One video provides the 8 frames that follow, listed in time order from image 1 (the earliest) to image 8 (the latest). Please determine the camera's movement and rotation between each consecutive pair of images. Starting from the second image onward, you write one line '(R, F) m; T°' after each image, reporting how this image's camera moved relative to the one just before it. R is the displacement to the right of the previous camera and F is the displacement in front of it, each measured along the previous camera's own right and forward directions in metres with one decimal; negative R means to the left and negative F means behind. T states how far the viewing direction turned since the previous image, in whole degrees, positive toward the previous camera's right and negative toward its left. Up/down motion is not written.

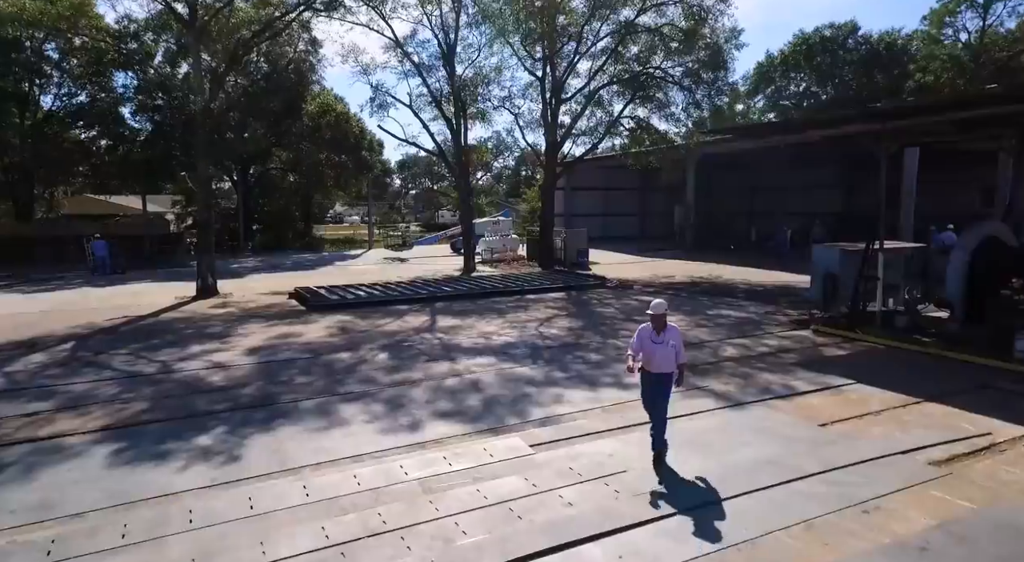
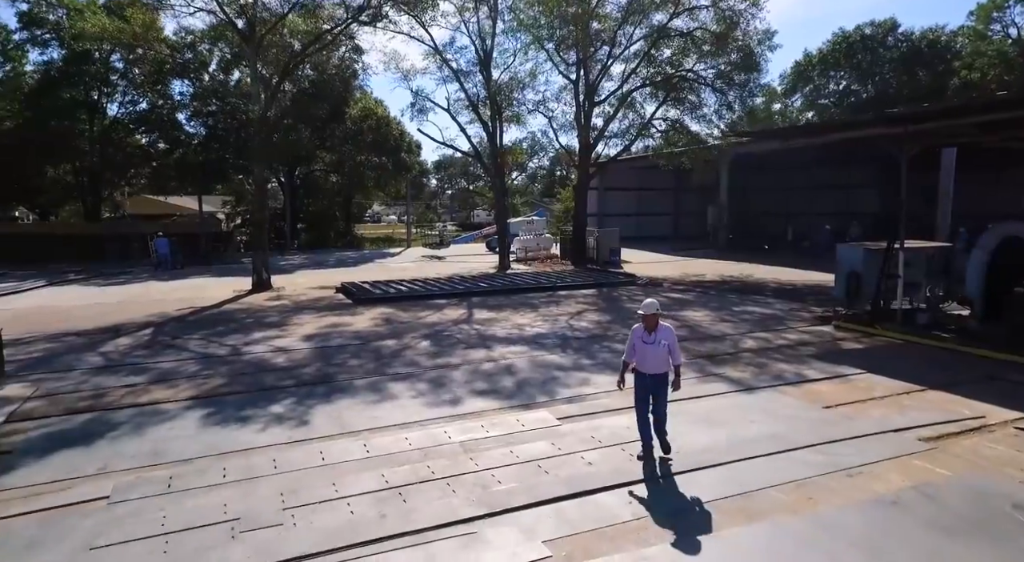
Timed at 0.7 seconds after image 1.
(0.0, -0.8) m; -3°
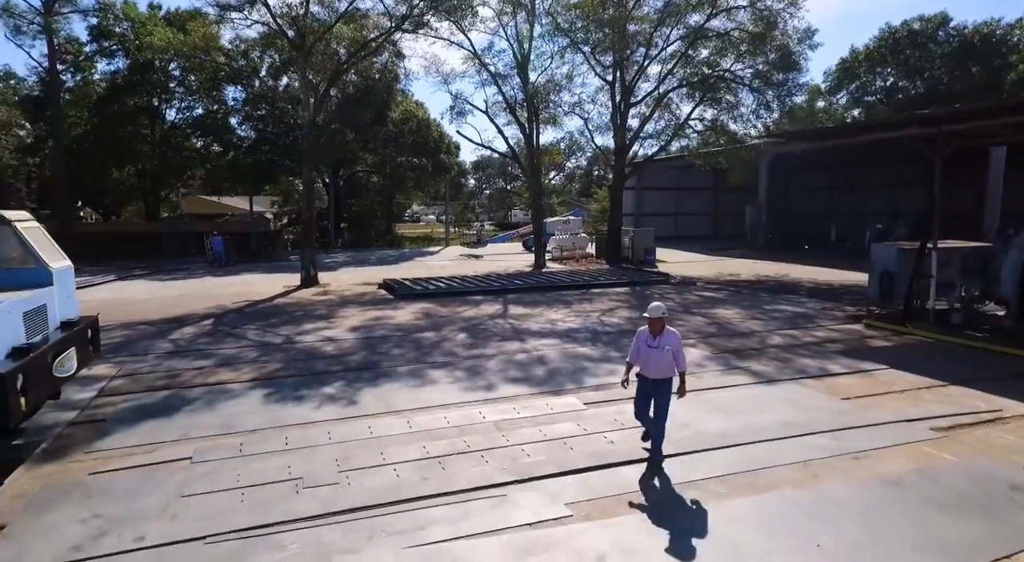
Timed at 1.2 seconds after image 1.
(+0.1, -0.5) m; -4°
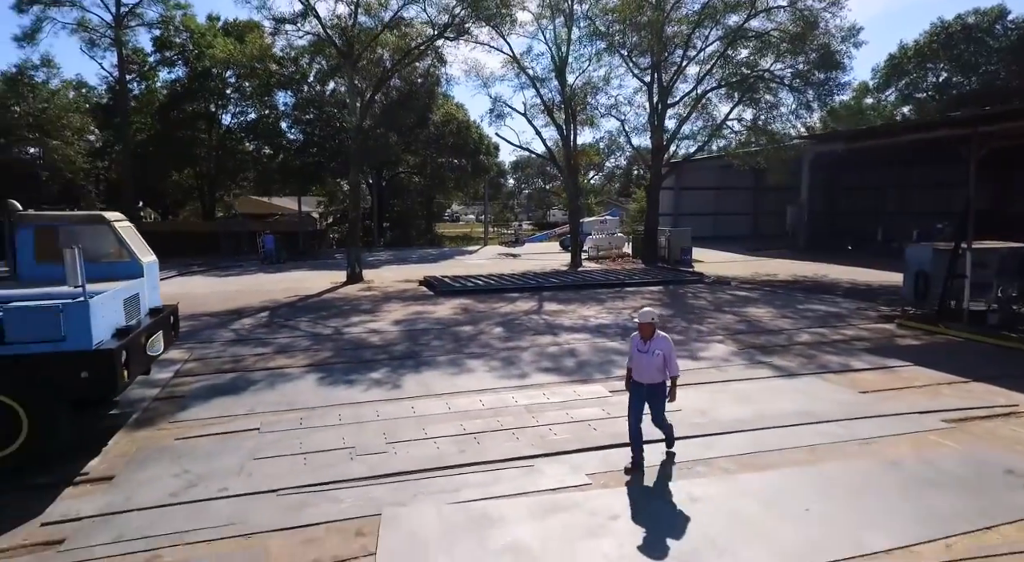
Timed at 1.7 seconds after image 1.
(+0.1, -0.6) m; -4°
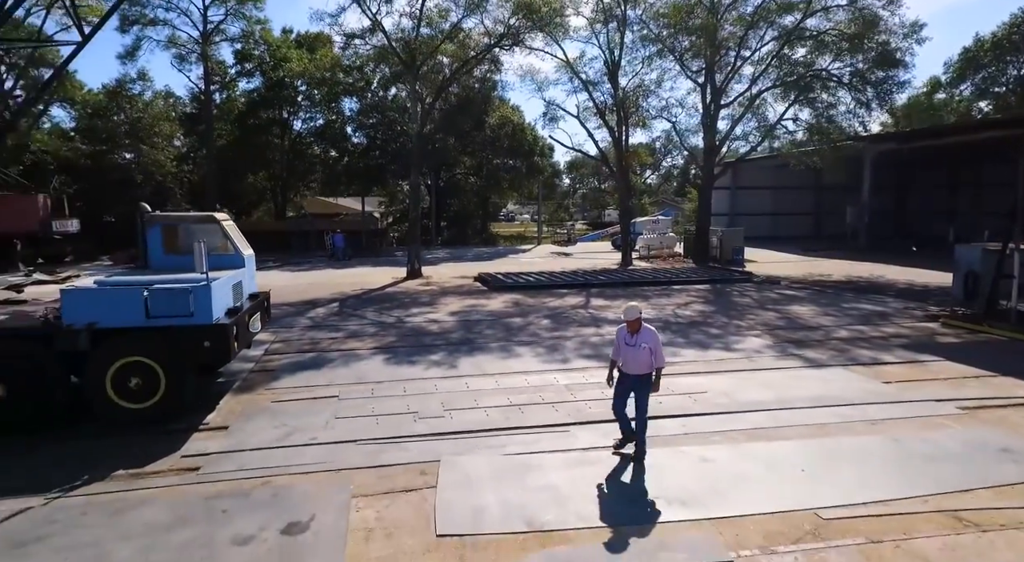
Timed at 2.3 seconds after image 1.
(+0.2, -0.9) m; -5°
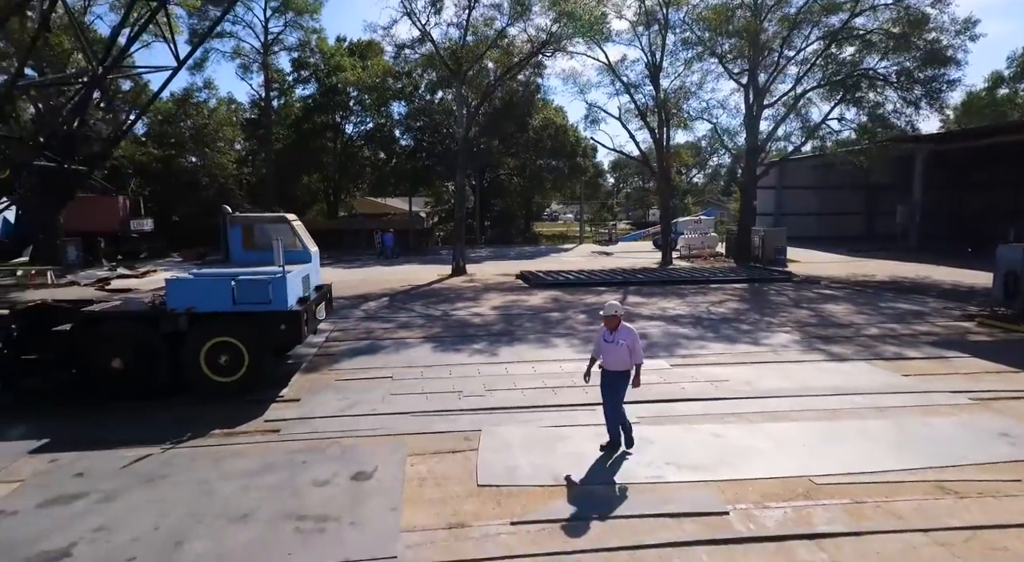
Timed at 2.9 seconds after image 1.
(+0.1, -0.8) m; -4°
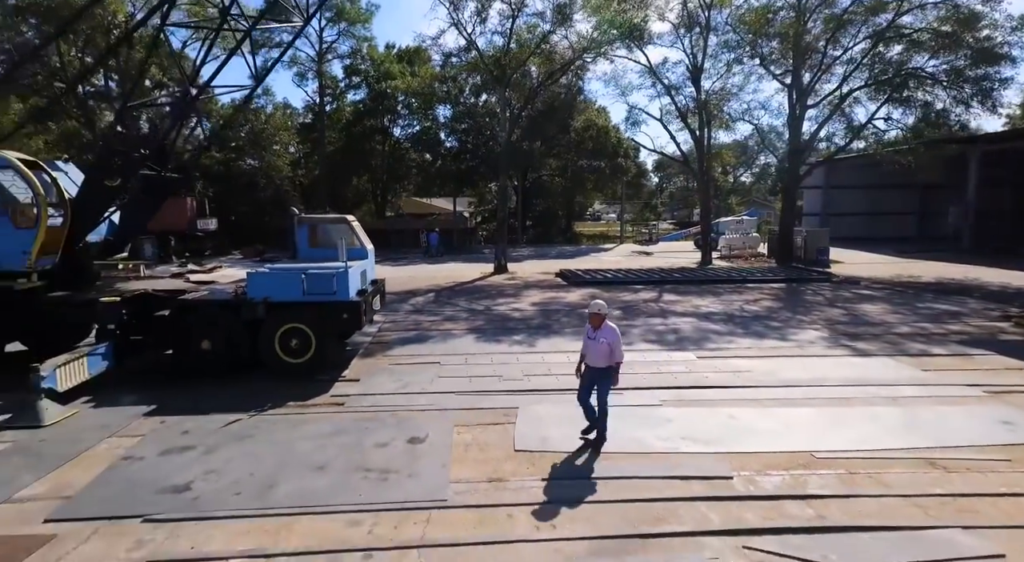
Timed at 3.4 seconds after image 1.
(+0.1, -0.8) m; -4°
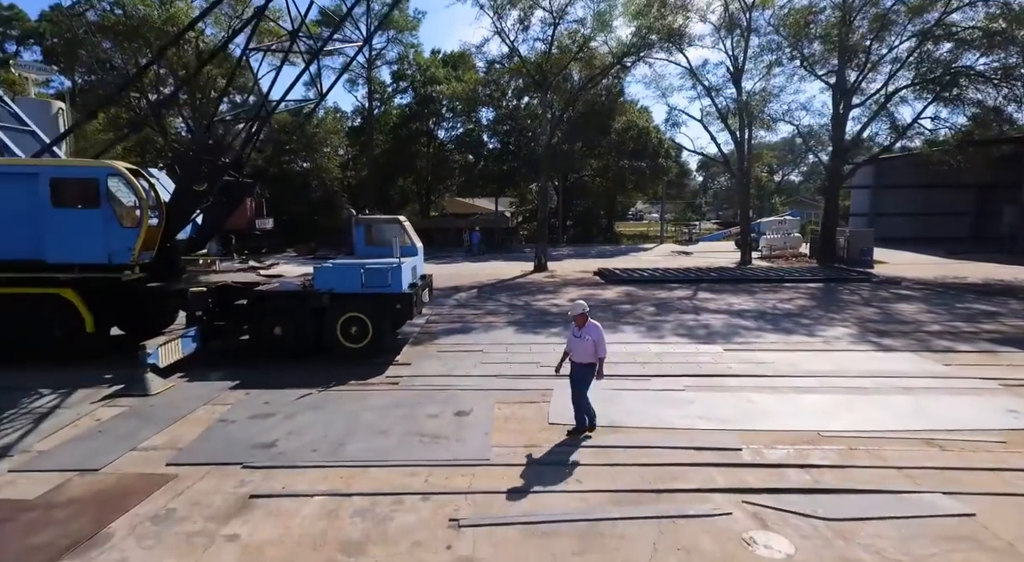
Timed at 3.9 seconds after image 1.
(+0.1, -0.8) m; -4°
